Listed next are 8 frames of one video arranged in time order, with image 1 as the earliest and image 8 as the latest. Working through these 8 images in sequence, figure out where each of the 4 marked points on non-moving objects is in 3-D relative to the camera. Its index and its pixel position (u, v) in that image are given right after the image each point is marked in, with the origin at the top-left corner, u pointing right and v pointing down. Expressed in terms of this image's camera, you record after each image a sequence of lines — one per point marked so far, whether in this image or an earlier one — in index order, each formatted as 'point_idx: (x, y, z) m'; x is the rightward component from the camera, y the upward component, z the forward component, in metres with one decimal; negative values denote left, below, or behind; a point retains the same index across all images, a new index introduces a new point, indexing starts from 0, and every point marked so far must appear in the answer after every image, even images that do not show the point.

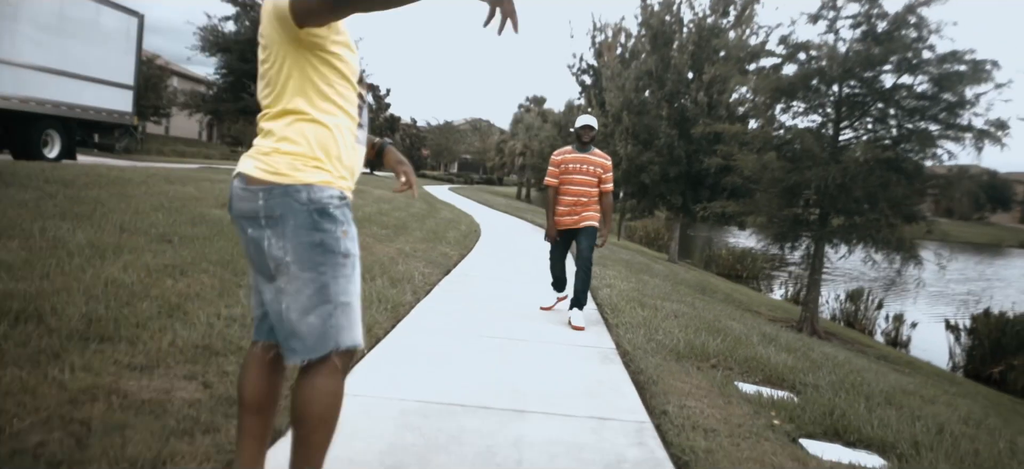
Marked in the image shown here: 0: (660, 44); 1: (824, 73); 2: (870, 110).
0: (+3.4, +4.3, +16.3) m
1: (+3.8, +2.0, +8.8) m
2: (+4.3, +1.5, +8.7) m
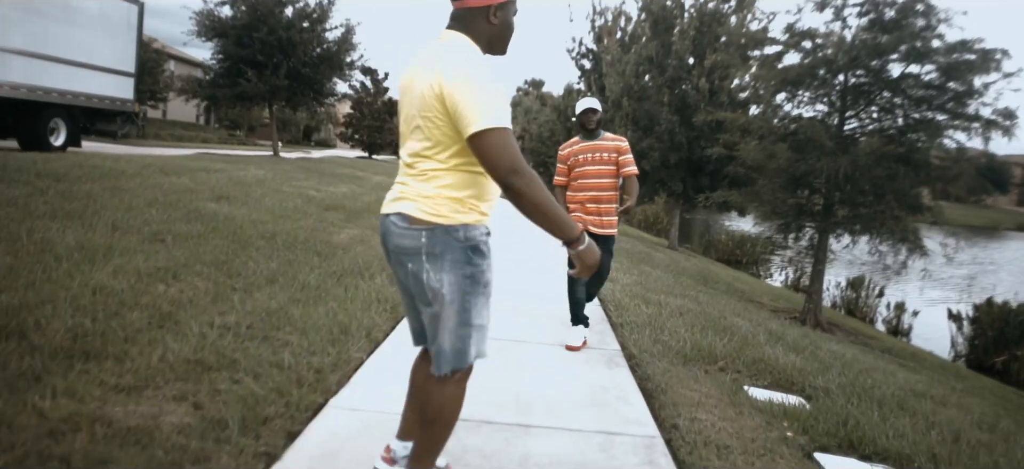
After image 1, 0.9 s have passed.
0: (+3.3, +4.6, +16.0) m
1: (+3.8, +2.1, +8.6) m
2: (+4.3, +1.6, +8.6) m
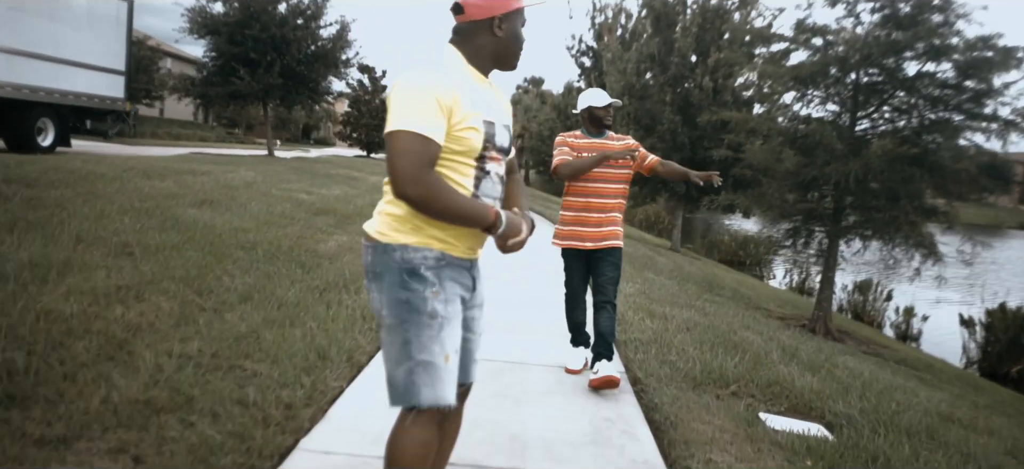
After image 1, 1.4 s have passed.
0: (+3.3, +4.6, +15.7) m
1: (+3.8, +2.0, +8.3) m
2: (+4.3, +1.5, +8.2) m
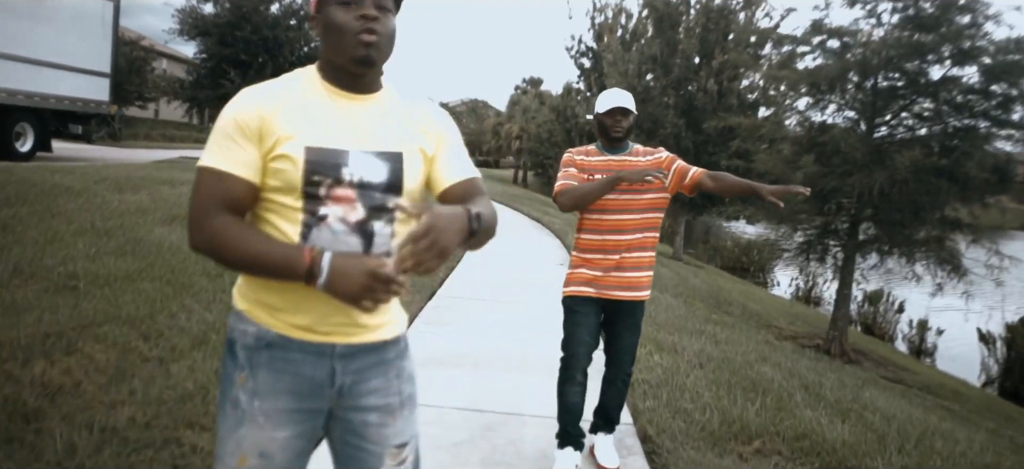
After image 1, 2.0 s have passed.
0: (+3.3, +4.4, +15.1) m
1: (+3.8, +1.8, +7.7) m
2: (+4.3, +1.4, +7.7) m
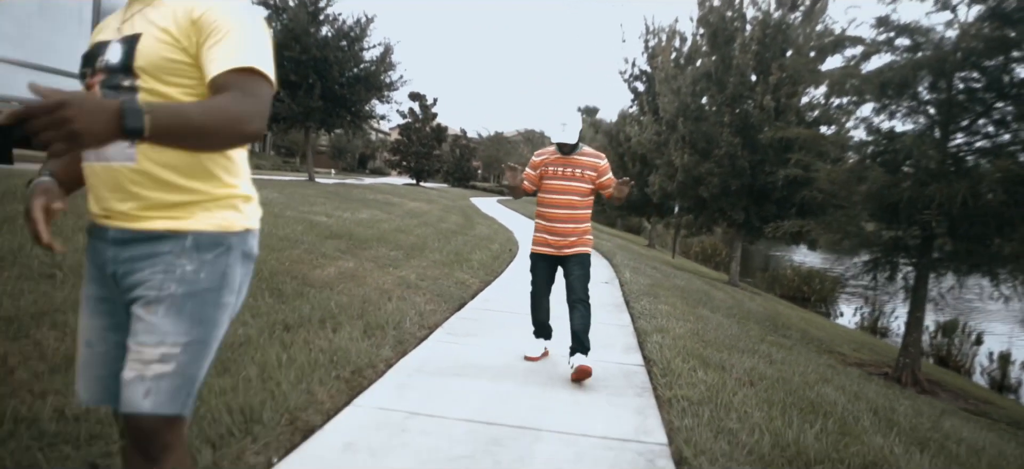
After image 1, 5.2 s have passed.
0: (+4.2, +3.9, +14.6) m
1: (+4.1, +1.7, +7.0) m
2: (+4.6, +1.2, +6.9) m
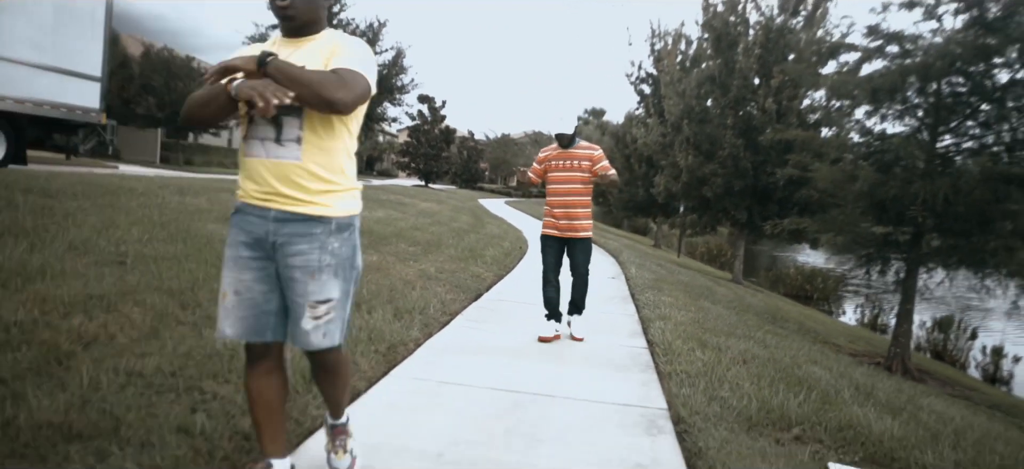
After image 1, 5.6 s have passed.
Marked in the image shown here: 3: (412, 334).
0: (+4.4, +3.9, +15.0) m
1: (+4.3, +1.7, +7.5) m
2: (+4.7, +1.3, +7.3) m
3: (-0.7, -0.6, +4.7) m
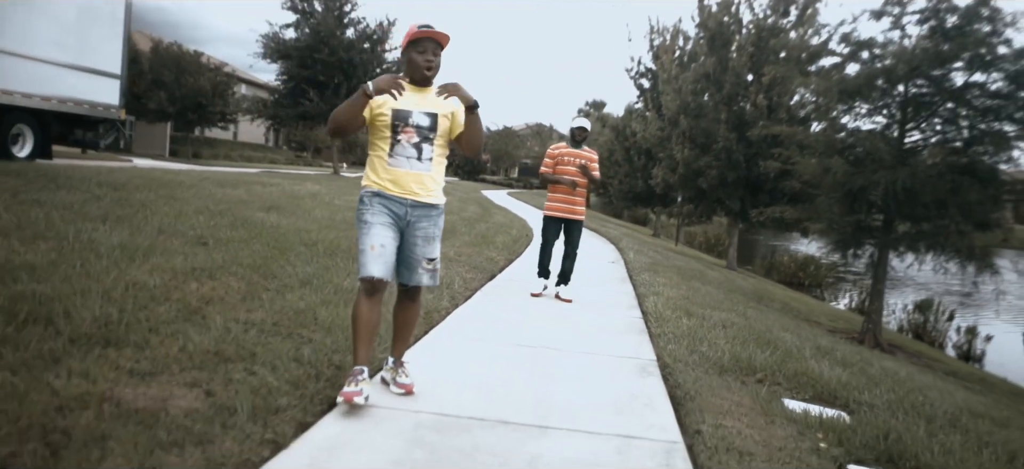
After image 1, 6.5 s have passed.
0: (+4.5, +4.2, +15.8) m
1: (+4.4, +1.9, +8.3) m
2: (+4.9, +1.4, +8.2) m
3: (-0.5, -0.5, +5.6) m
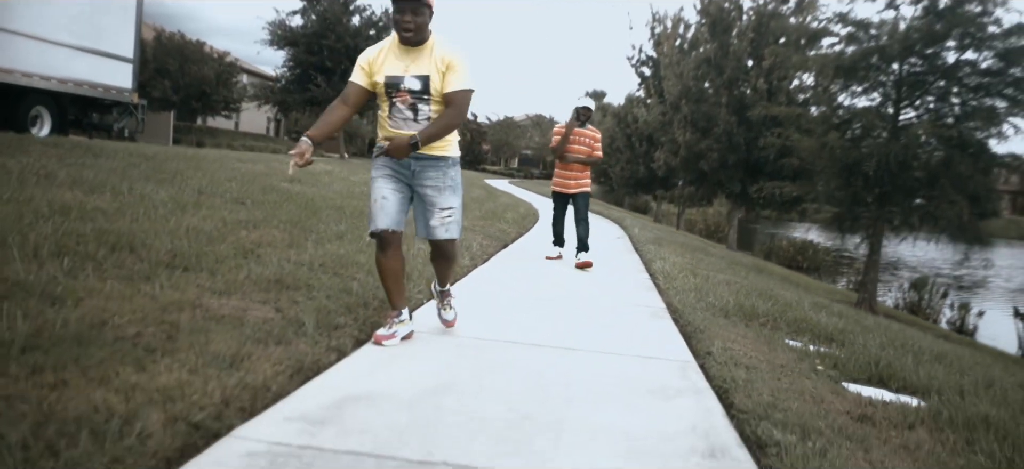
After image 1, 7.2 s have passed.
0: (+4.6, +4.6, +16.1) m
1: (+4.5, +2.2, +8.6) m
2: (+5.0, +1.8, +8.5) m
3: (-0.4, -0.2, +5.9) m
